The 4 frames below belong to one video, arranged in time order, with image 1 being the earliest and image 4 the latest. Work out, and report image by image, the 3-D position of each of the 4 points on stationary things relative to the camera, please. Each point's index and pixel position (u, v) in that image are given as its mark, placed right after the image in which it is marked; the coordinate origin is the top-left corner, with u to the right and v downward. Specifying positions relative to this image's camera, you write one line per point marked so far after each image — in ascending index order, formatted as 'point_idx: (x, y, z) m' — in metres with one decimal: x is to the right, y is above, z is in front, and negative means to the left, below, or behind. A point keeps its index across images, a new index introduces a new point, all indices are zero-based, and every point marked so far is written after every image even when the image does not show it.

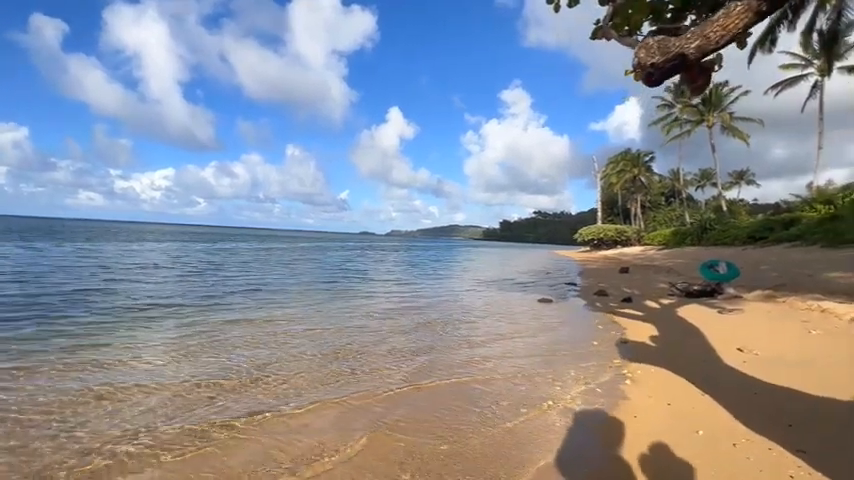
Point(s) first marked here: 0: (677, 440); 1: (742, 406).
0: (+3.0, -2.3, +4.7) m
1: (+4.4, -2.3, +5.4) m
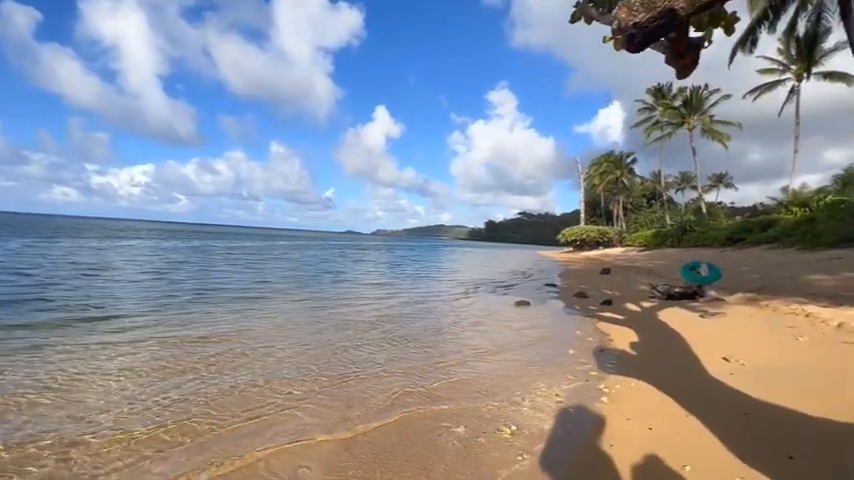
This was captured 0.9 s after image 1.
0: (+2.3, -2.3, +3.9) m
1: (+3.7, -2.3, +4.8) m
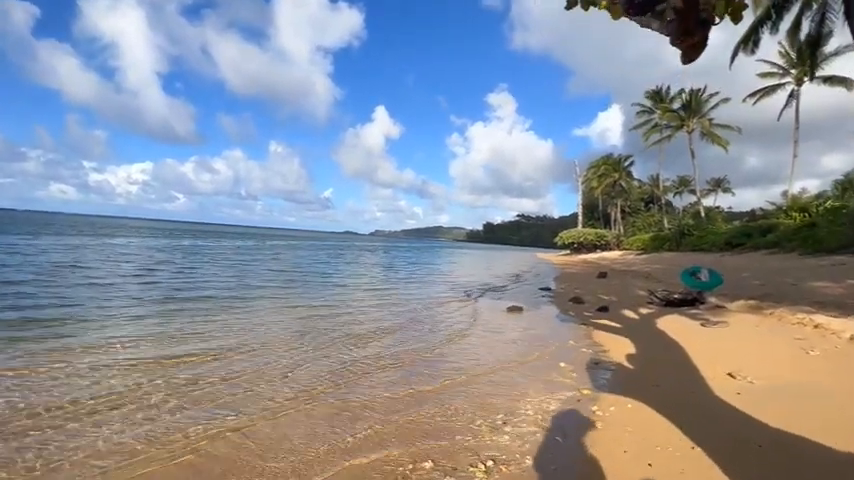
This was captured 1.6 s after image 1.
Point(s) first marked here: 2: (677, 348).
0: (+1.9, -2.3, +3.3) m
1: (+3.3, -2.3, +4.1) m
2: (+5.4, -2.3, +8.5) m
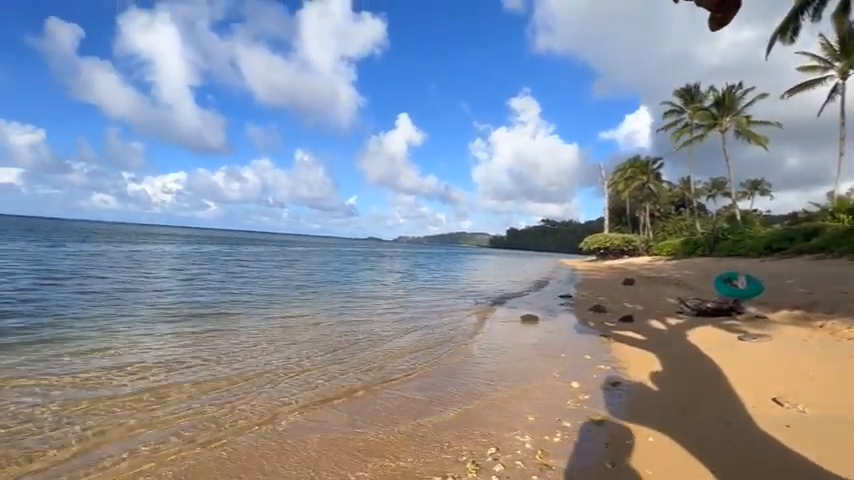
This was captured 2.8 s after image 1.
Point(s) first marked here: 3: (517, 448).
0: (+1.6, -2.3, +2.5) m
1: (+3.0, -2.3, +3.2) m
2: (+5.4, -2.4, +7.5) m
3: (+1.2, -2.4, +4.6) m
